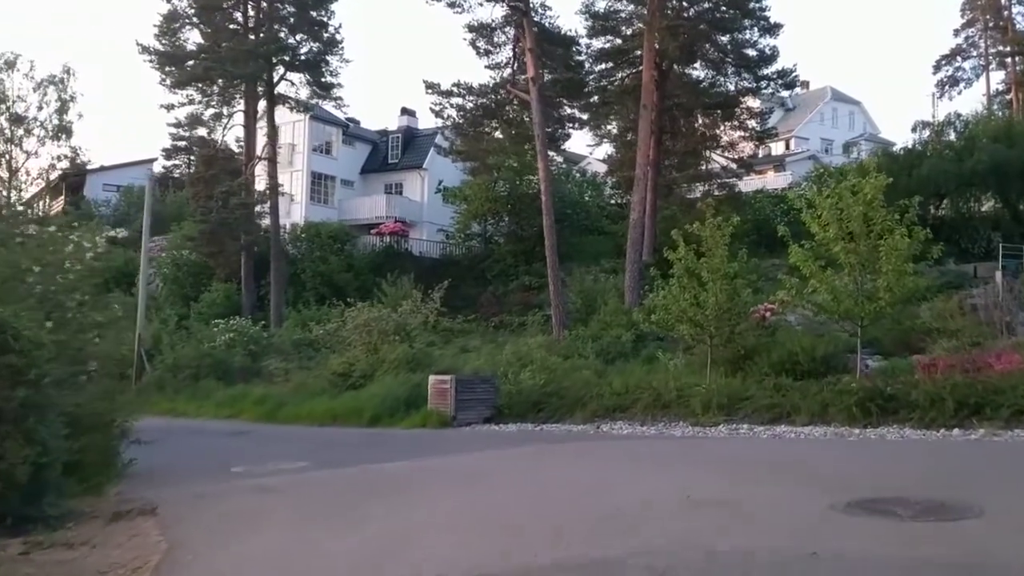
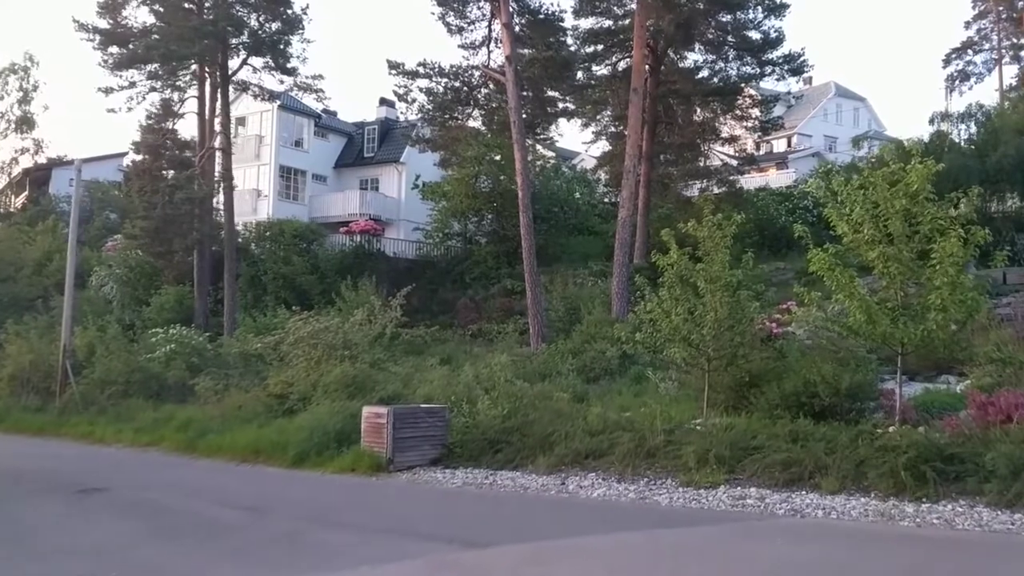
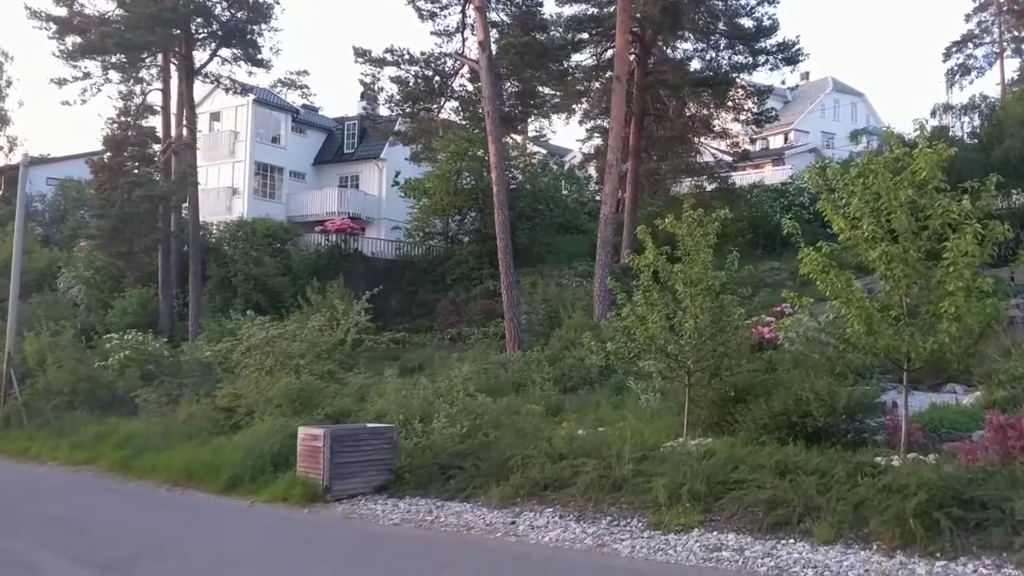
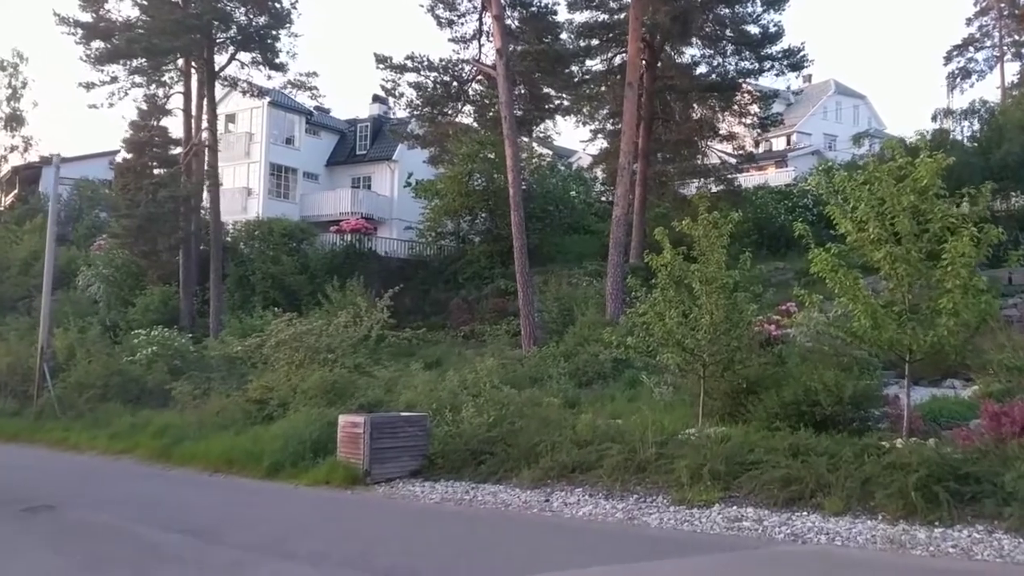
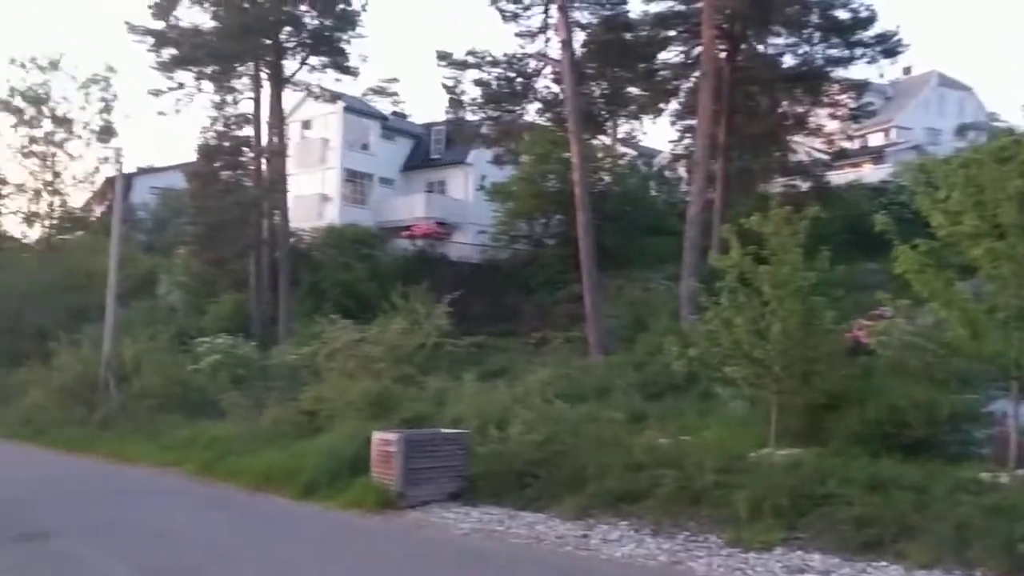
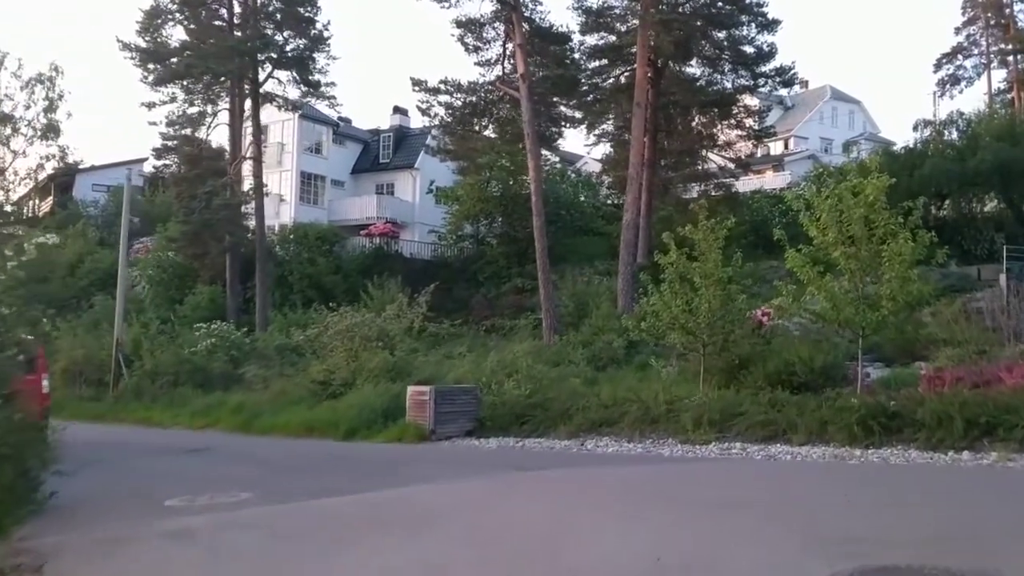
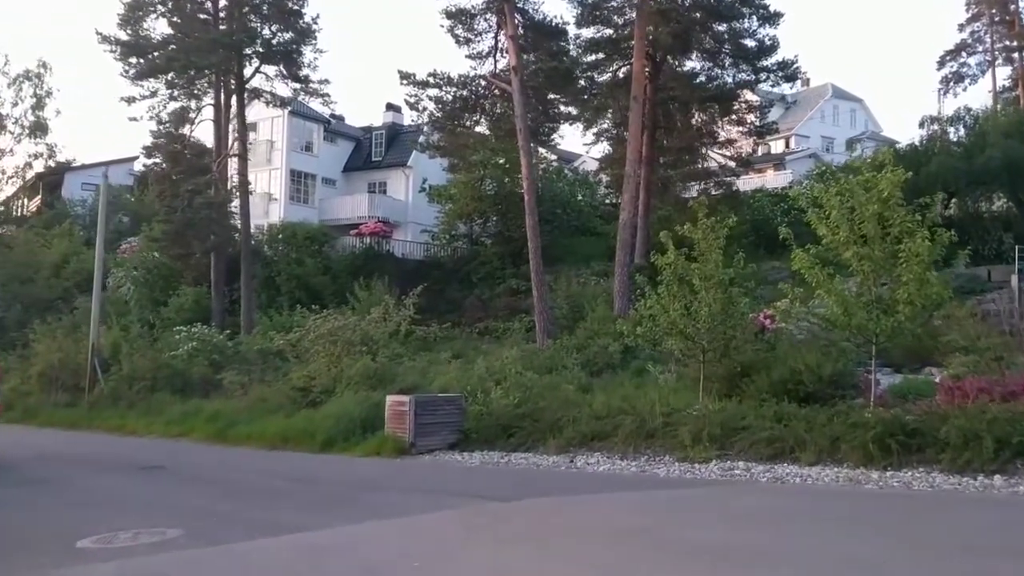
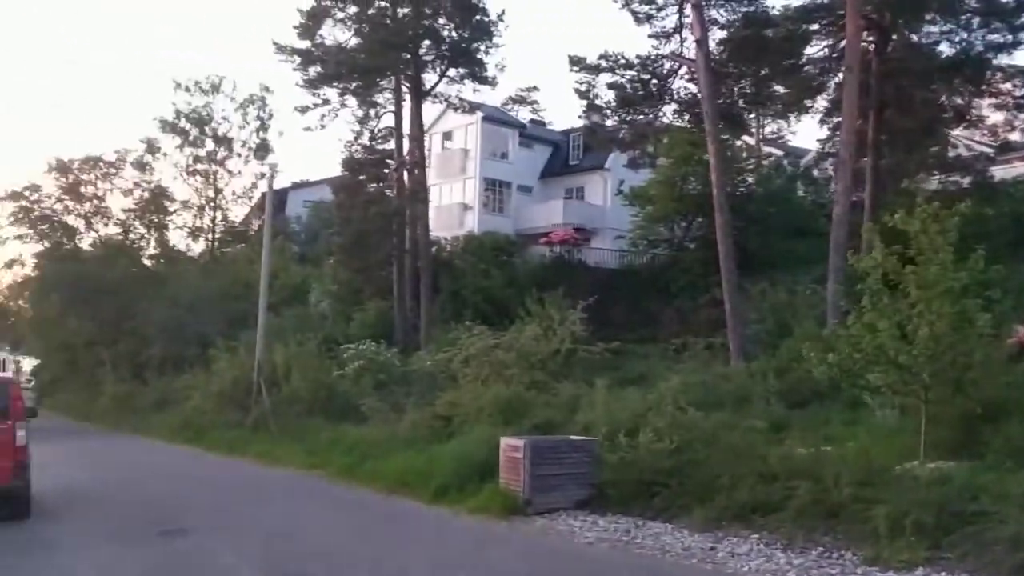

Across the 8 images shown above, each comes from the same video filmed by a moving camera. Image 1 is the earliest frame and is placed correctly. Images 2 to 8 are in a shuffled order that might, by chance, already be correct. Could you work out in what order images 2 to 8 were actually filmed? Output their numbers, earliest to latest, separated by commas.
6, 7, 2, 4, 3, 5, 8
